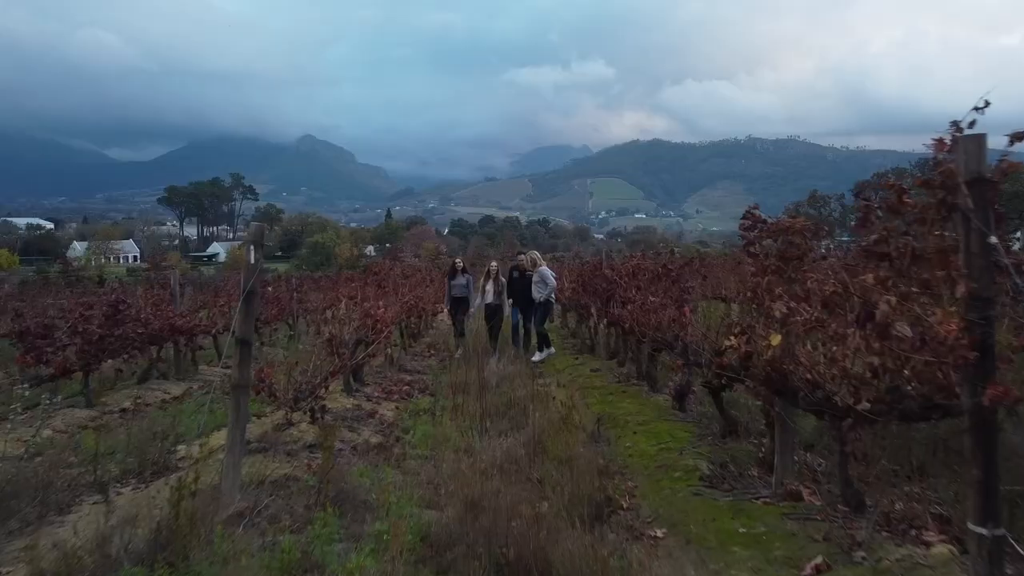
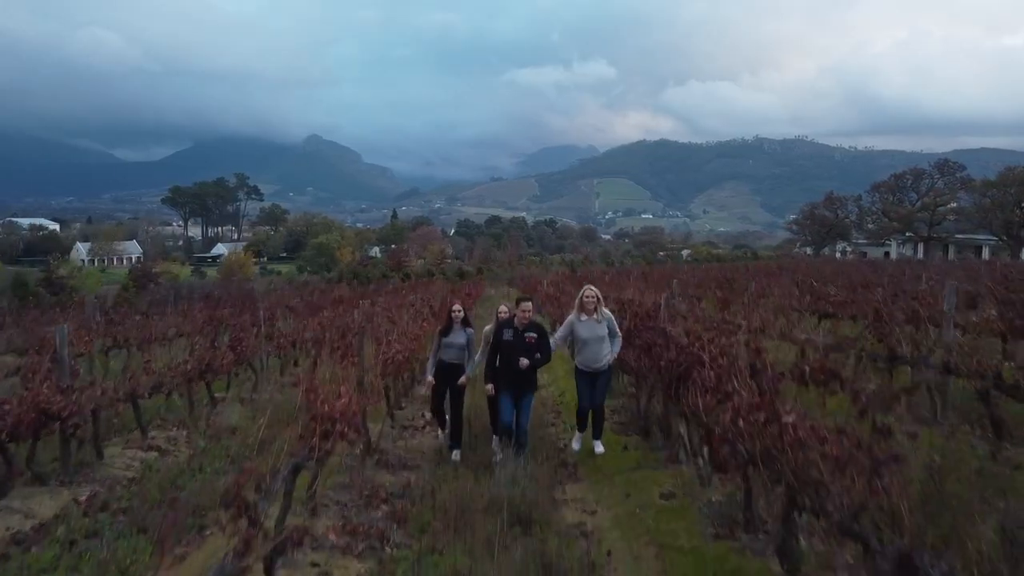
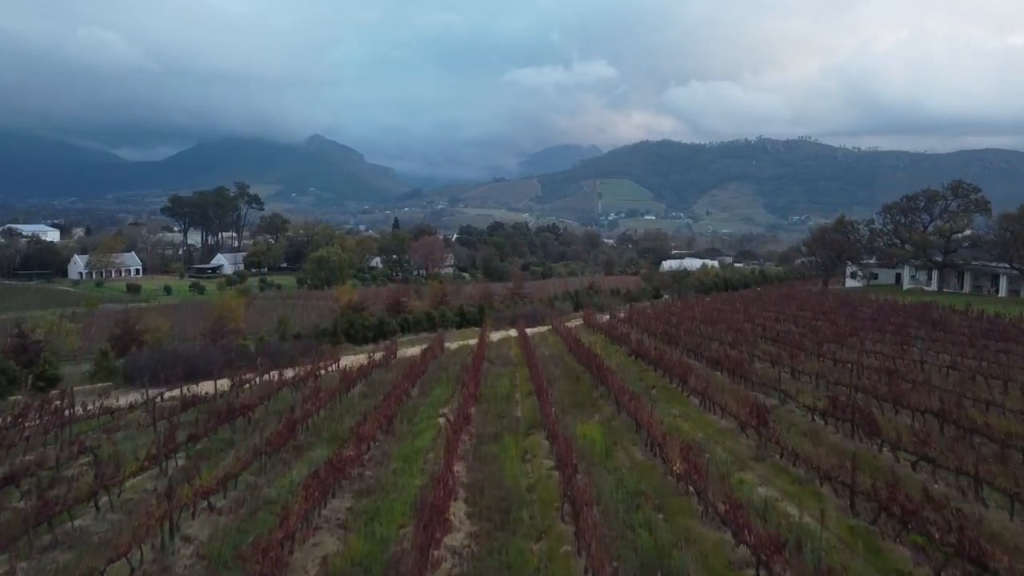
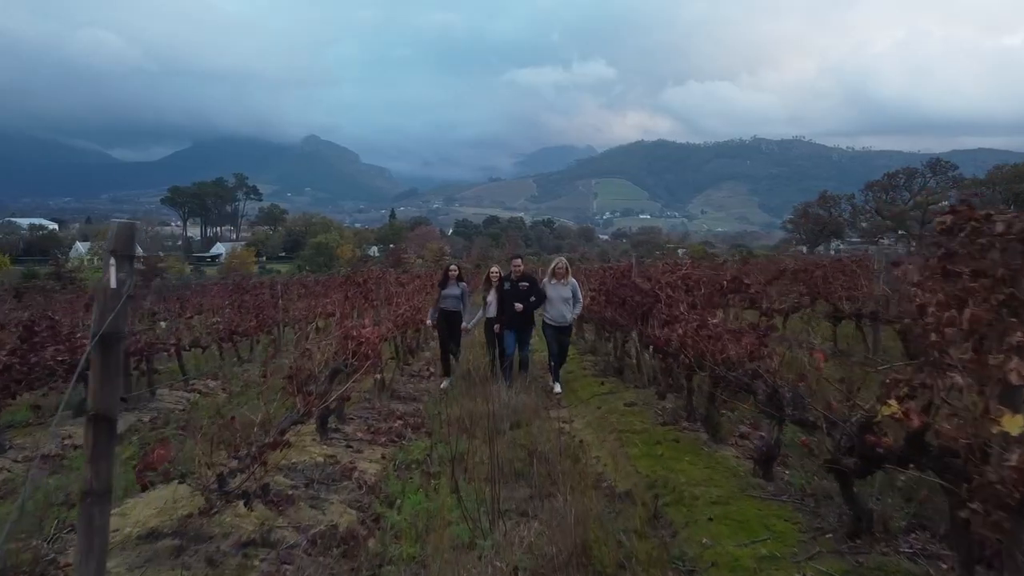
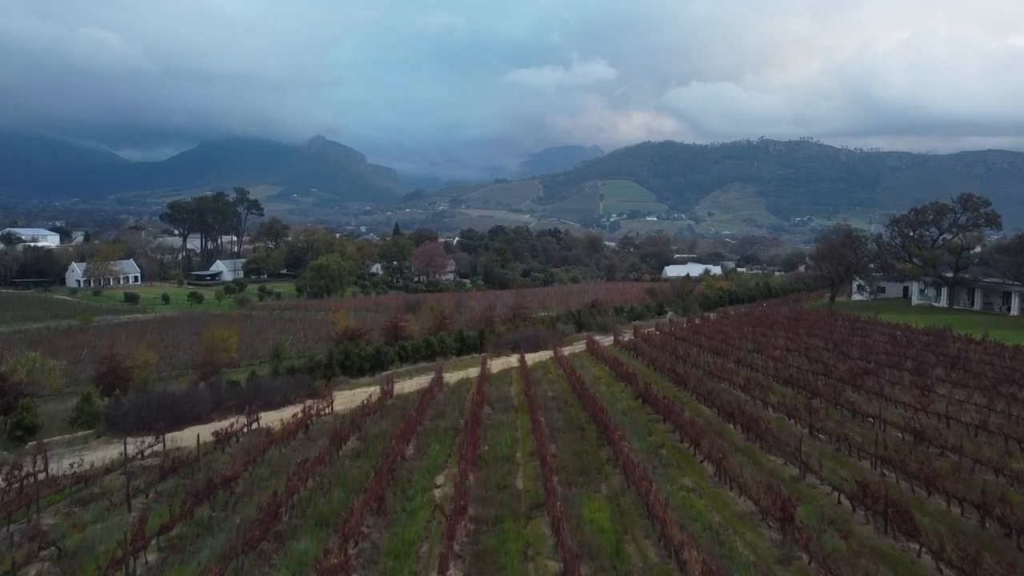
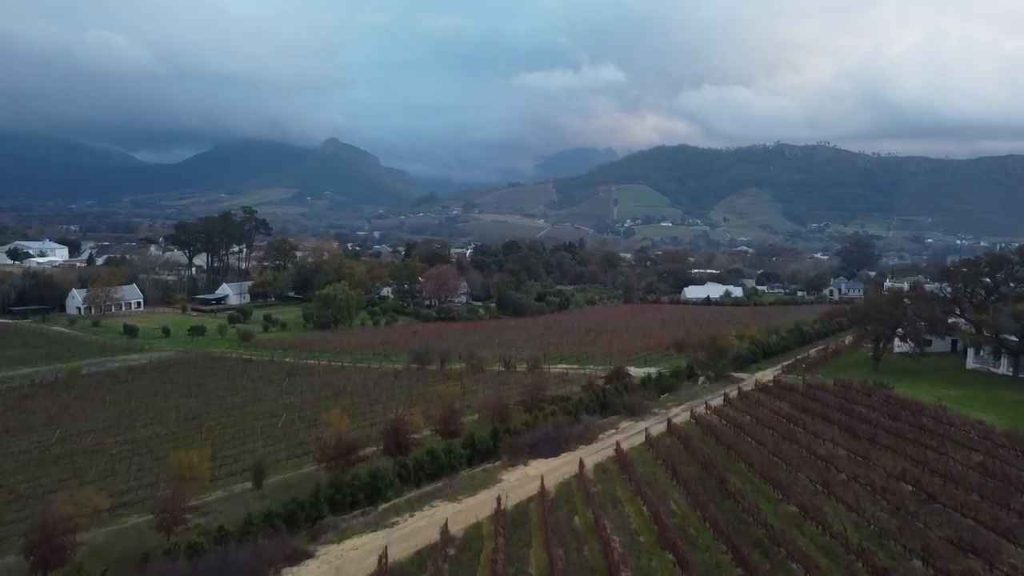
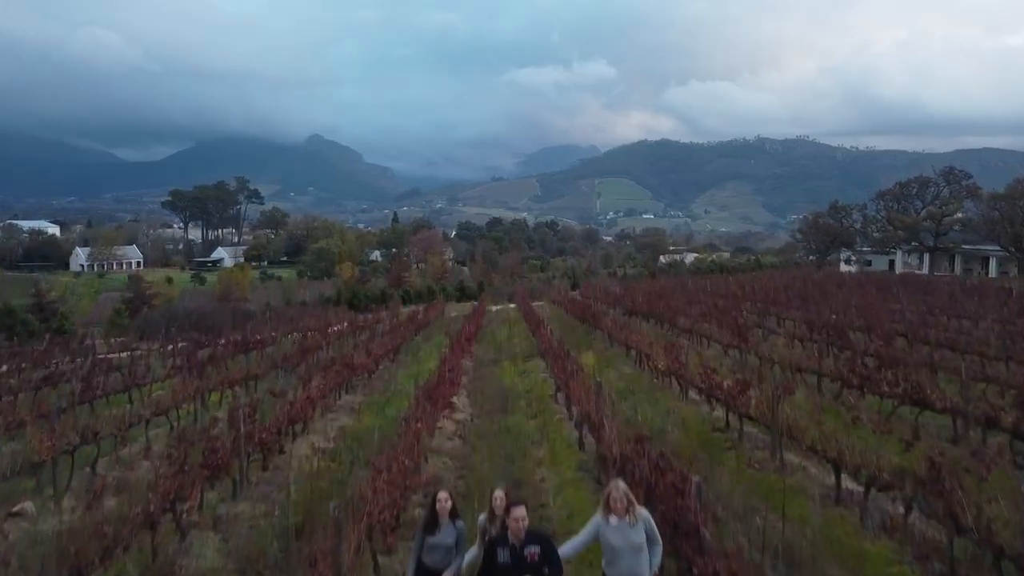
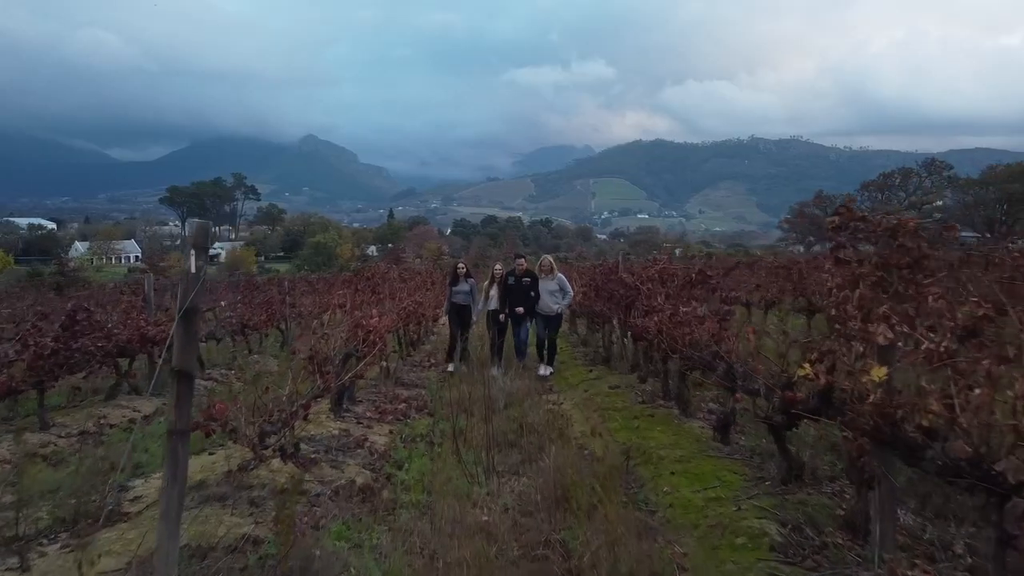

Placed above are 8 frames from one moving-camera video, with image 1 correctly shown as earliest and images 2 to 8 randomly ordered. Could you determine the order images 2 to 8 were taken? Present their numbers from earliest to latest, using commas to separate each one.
8, 4, 2, 7, 3, 5, 6
